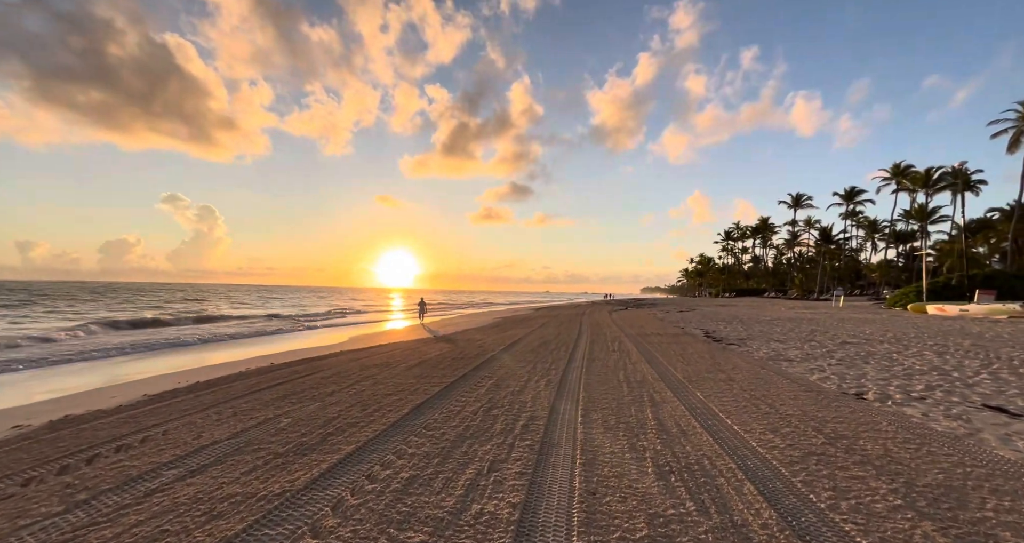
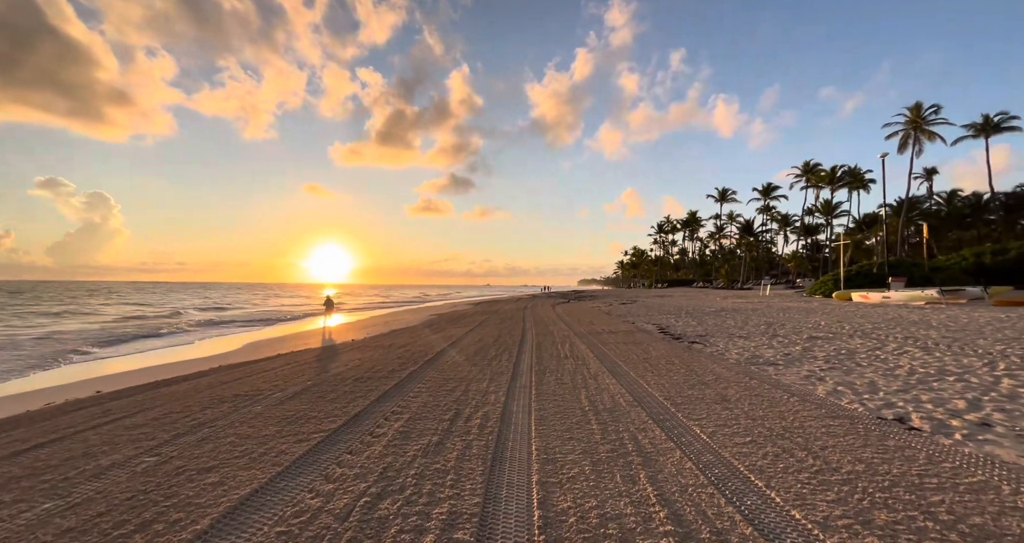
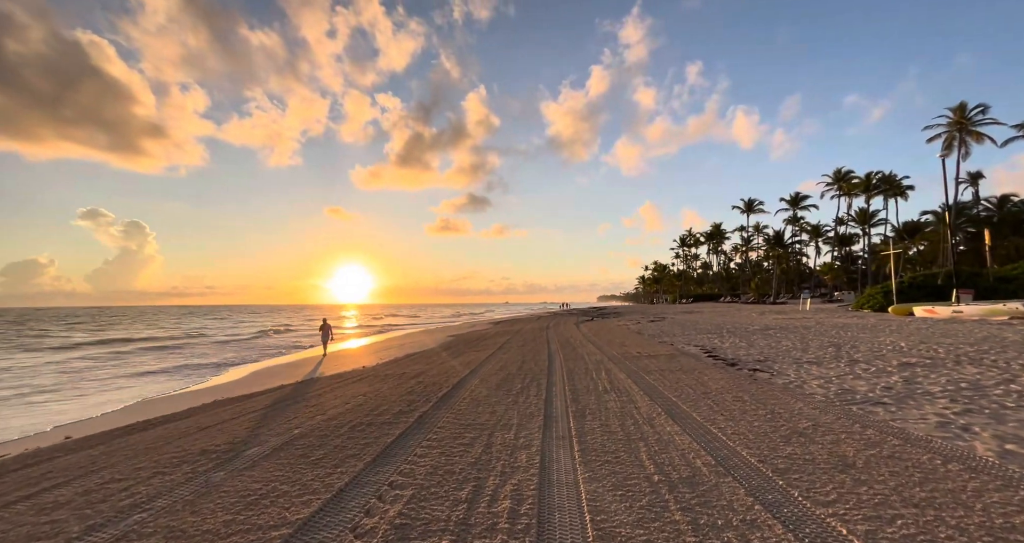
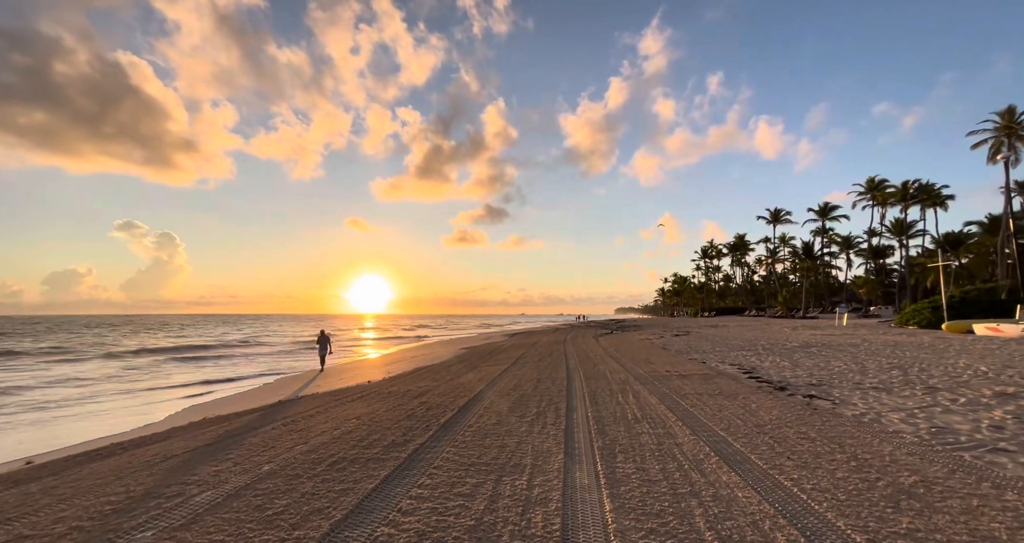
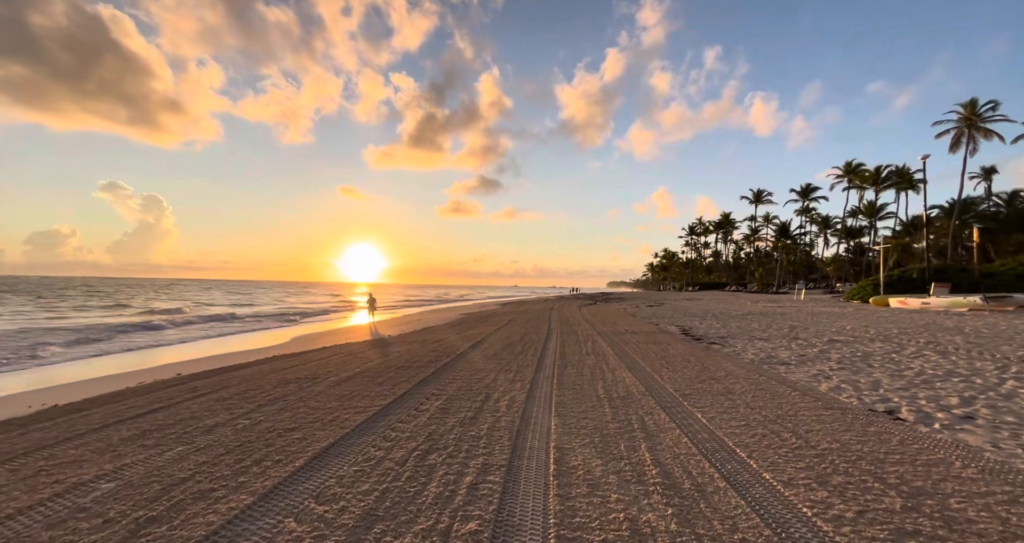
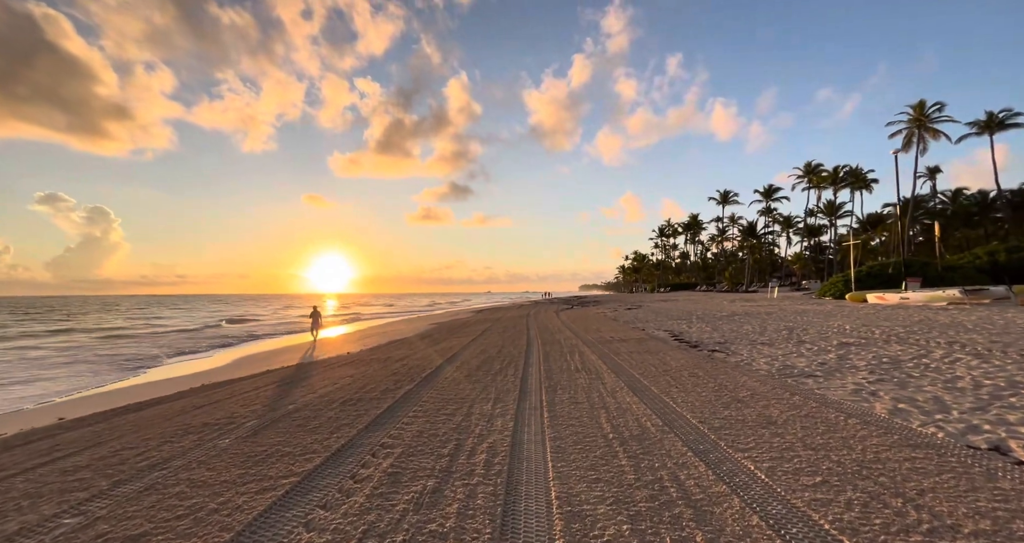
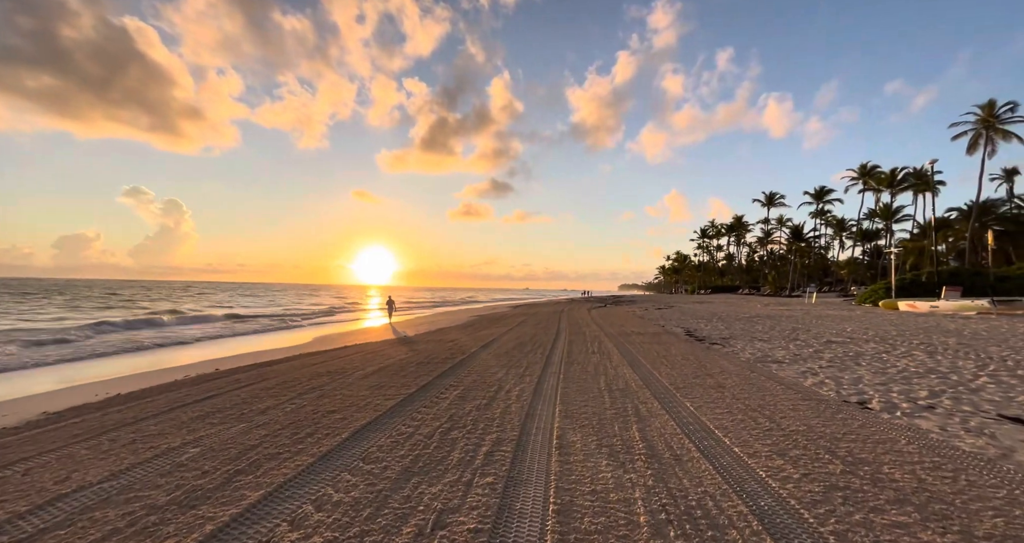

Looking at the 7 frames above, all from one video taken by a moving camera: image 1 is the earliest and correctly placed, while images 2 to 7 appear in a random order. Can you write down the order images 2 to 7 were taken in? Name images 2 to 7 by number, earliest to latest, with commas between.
7, 5, 2, 6, 3, 4
